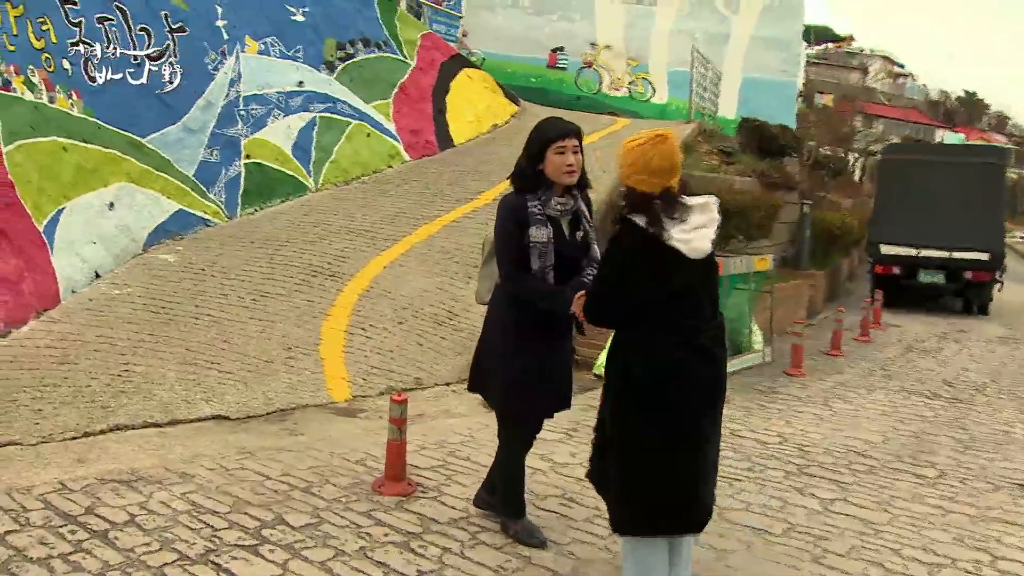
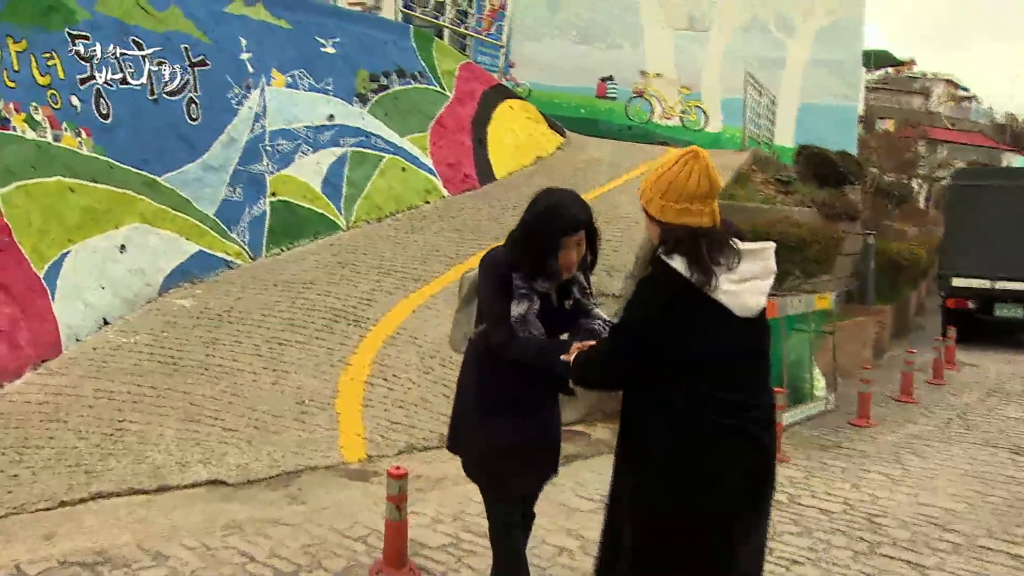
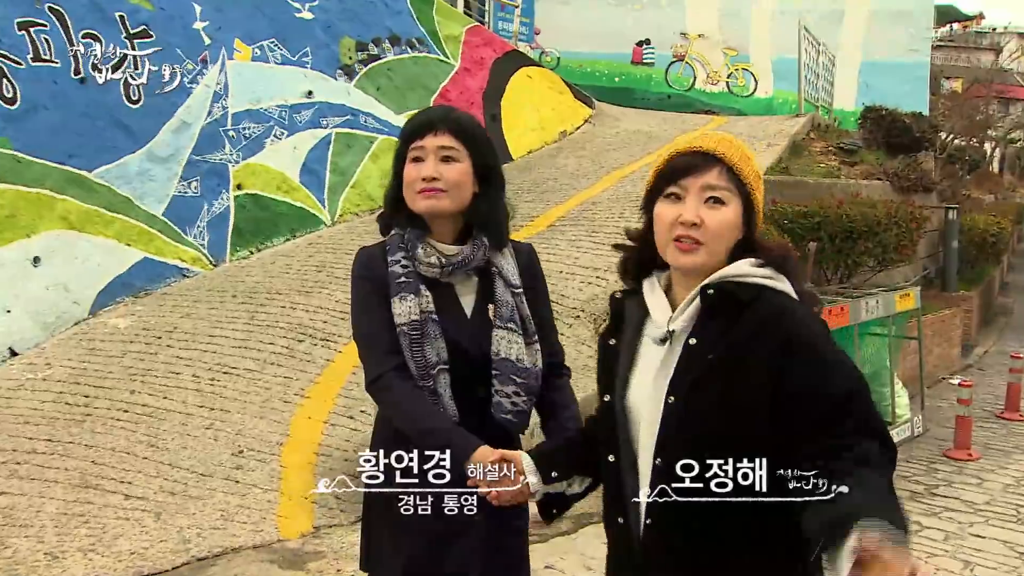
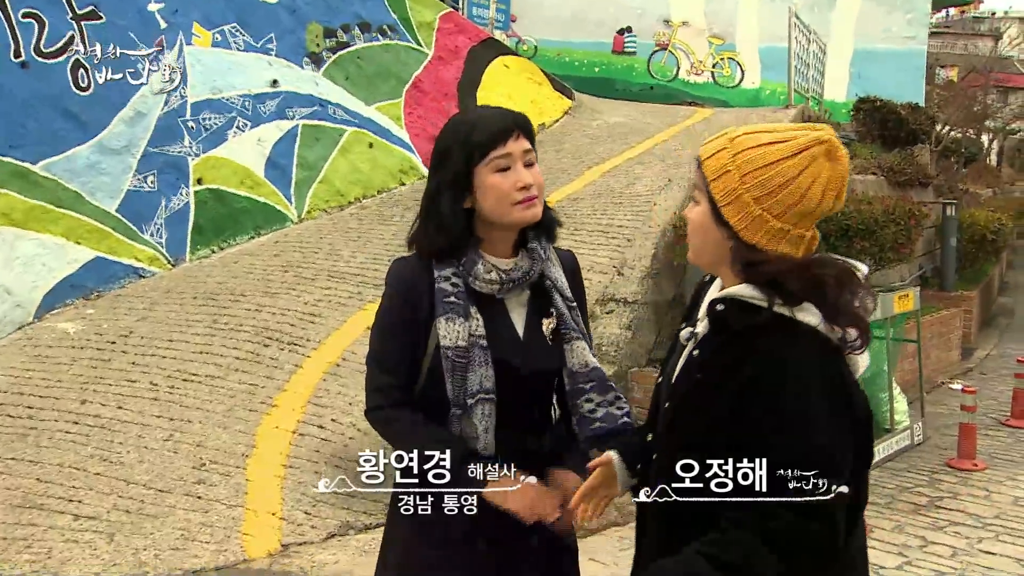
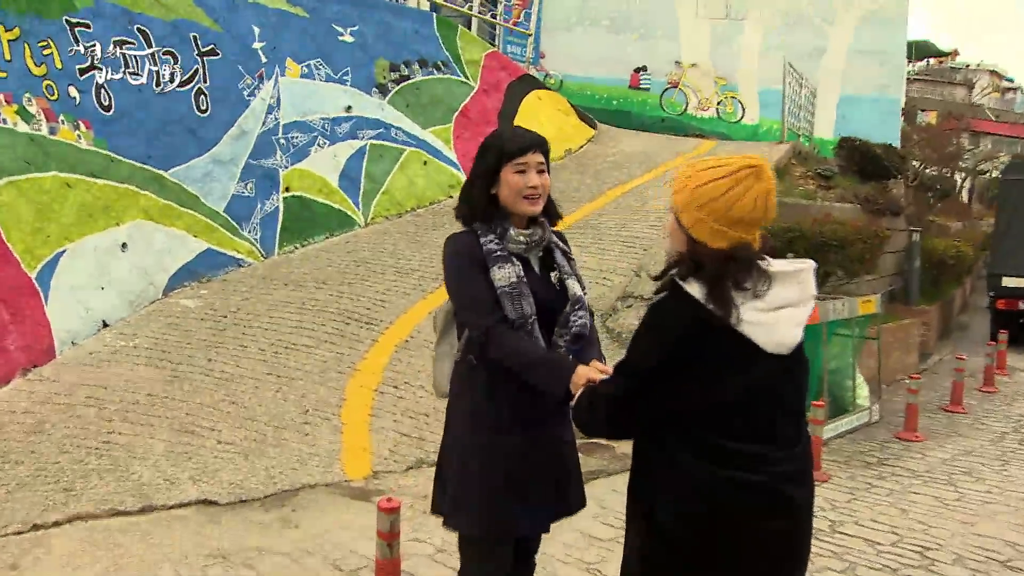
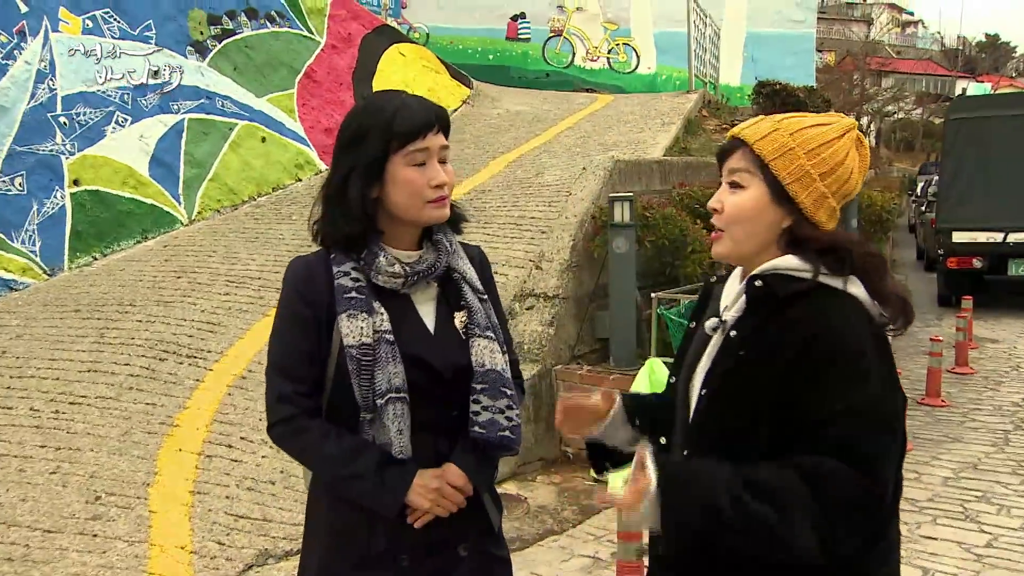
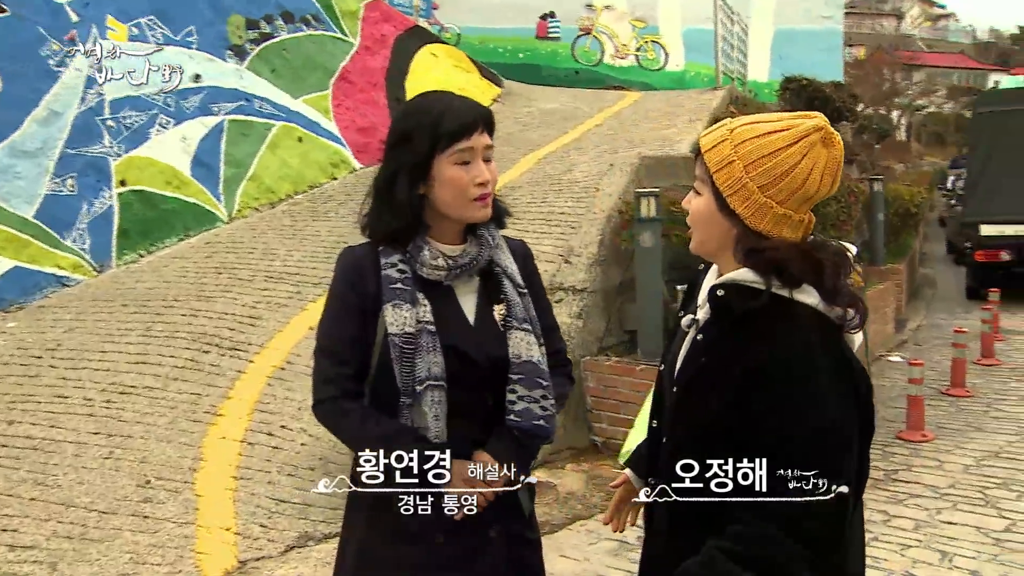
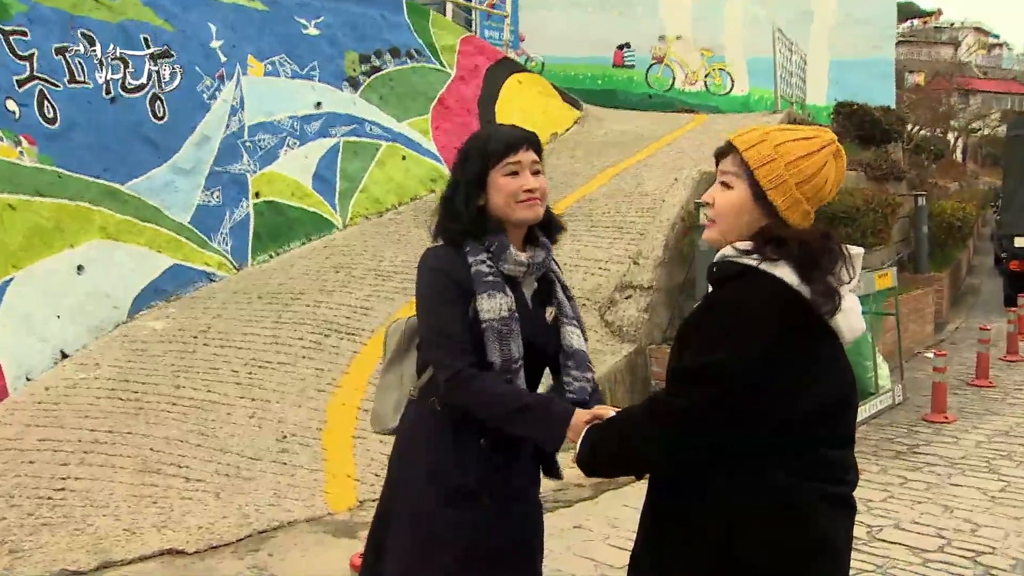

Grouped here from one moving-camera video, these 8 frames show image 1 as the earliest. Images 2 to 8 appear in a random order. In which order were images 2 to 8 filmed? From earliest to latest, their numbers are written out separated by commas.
2, 5, 8, 3, 4, 7, 6
